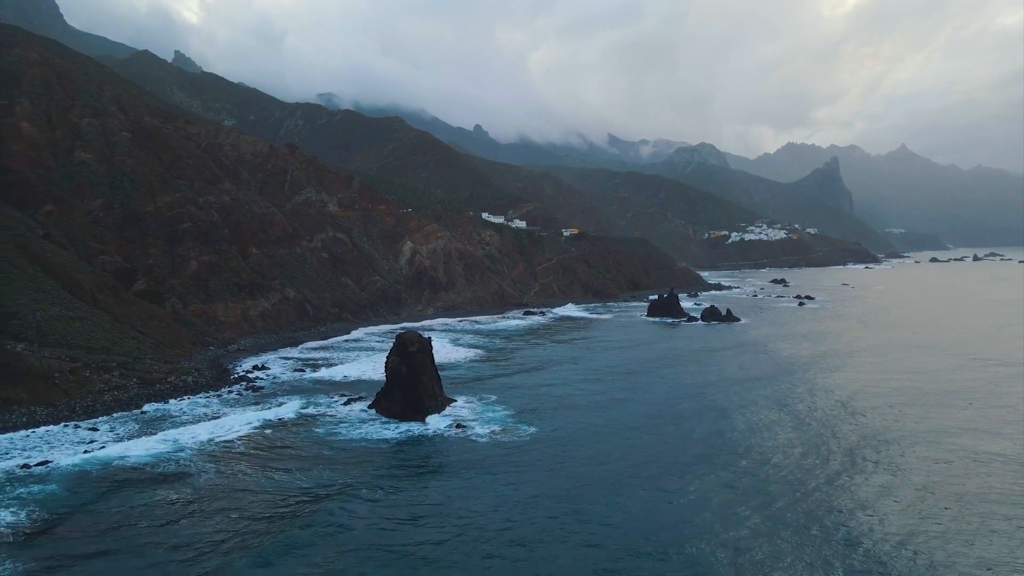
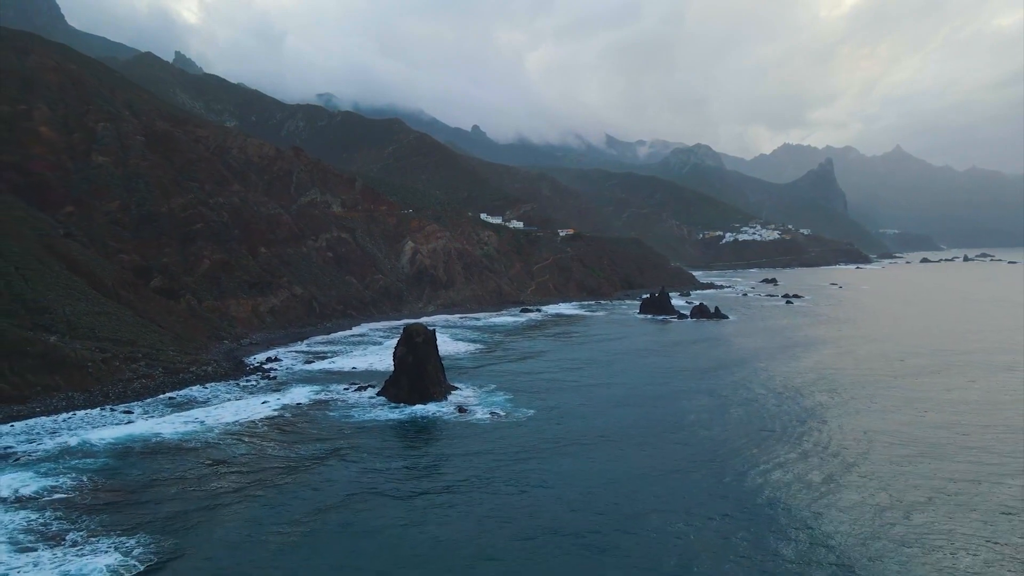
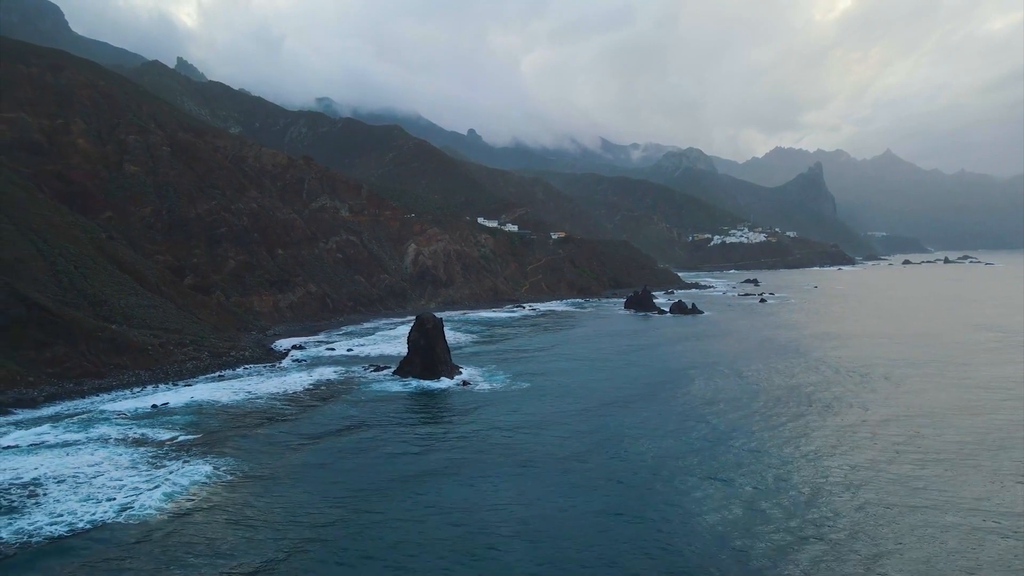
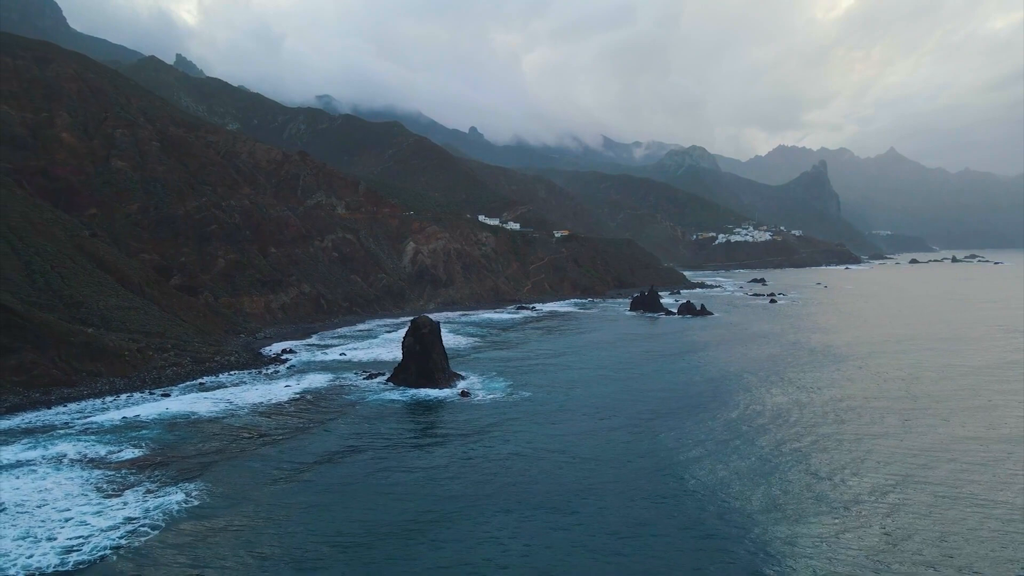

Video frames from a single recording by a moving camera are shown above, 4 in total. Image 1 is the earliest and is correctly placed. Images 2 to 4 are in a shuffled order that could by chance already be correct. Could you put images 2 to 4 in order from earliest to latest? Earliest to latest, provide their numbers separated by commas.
2, 4, 3
